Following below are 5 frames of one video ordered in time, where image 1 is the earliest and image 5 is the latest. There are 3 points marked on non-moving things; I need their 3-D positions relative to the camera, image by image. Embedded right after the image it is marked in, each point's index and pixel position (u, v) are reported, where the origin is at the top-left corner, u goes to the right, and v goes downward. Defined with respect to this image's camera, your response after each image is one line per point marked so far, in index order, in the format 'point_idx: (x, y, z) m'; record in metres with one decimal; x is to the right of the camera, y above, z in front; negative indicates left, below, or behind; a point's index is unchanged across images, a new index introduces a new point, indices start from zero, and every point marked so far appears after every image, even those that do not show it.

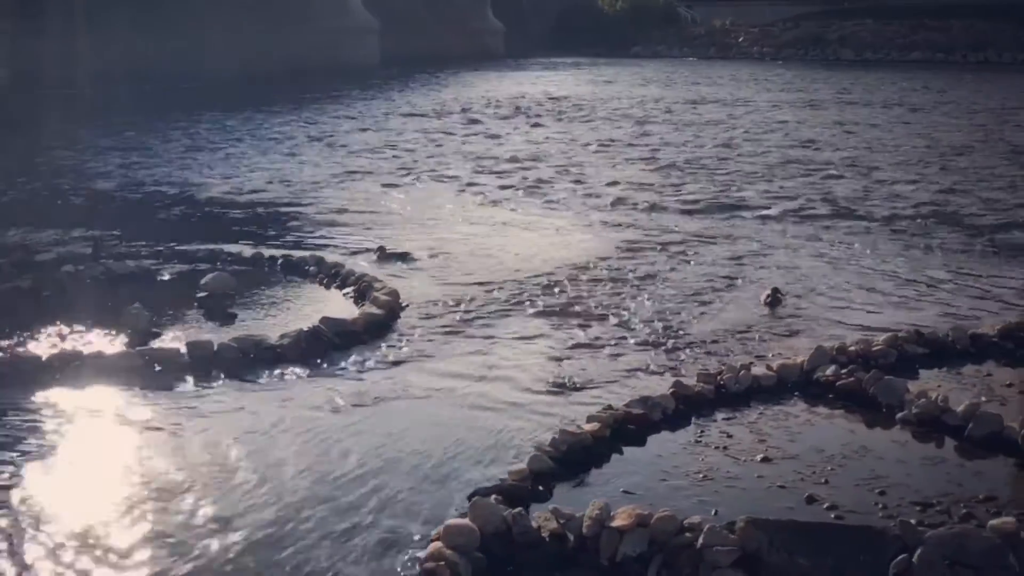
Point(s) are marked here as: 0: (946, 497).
0: (+1.3, -0.6, +3.6) m
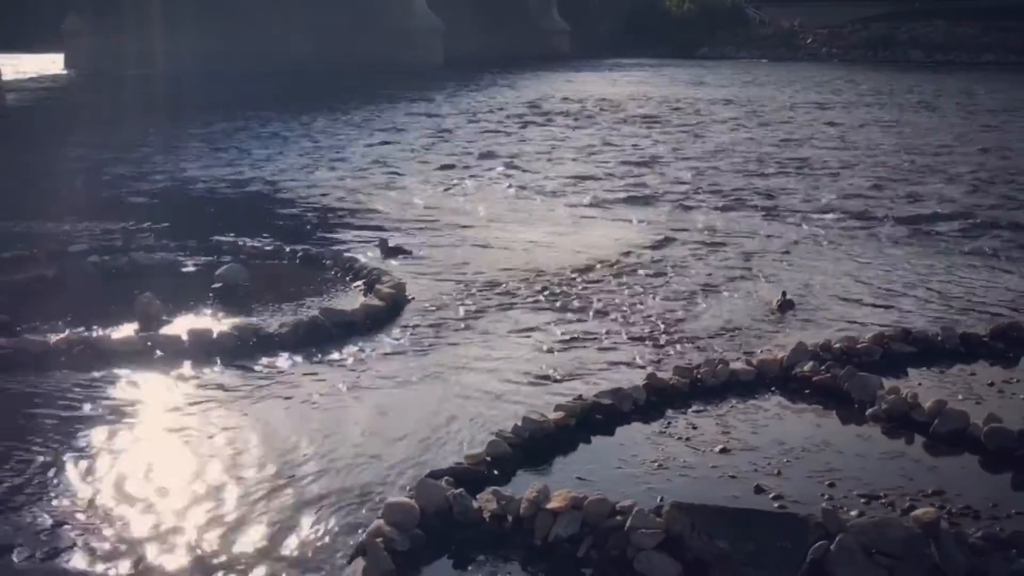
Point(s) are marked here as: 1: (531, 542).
0: (+1.1, -0.6, +3.7) m
1: (+0.1, -0.7, +3.2) m
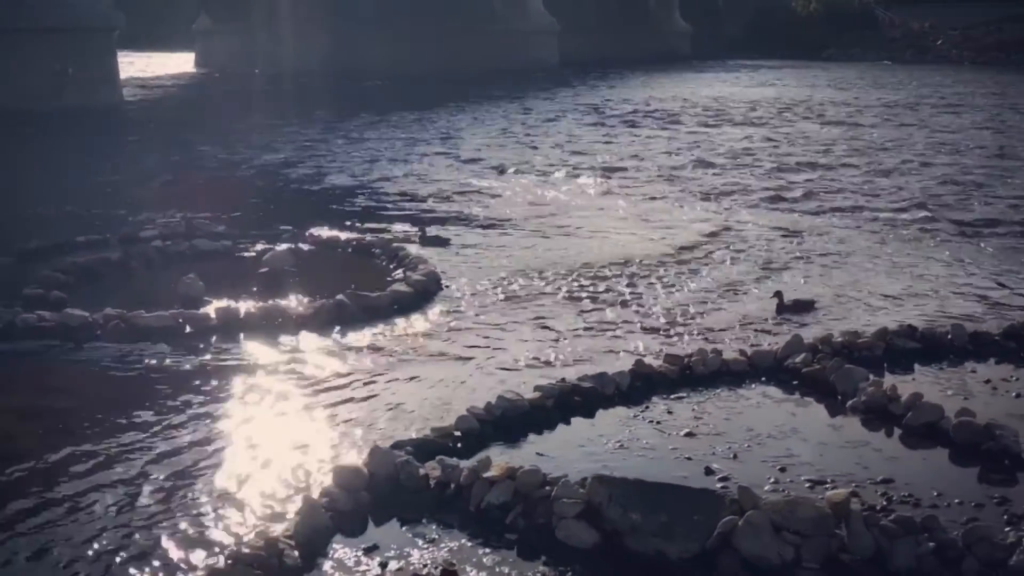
0: (+1.0, -0.6, +3.7) m
1: (-0.1, -0.6, +3.4) m
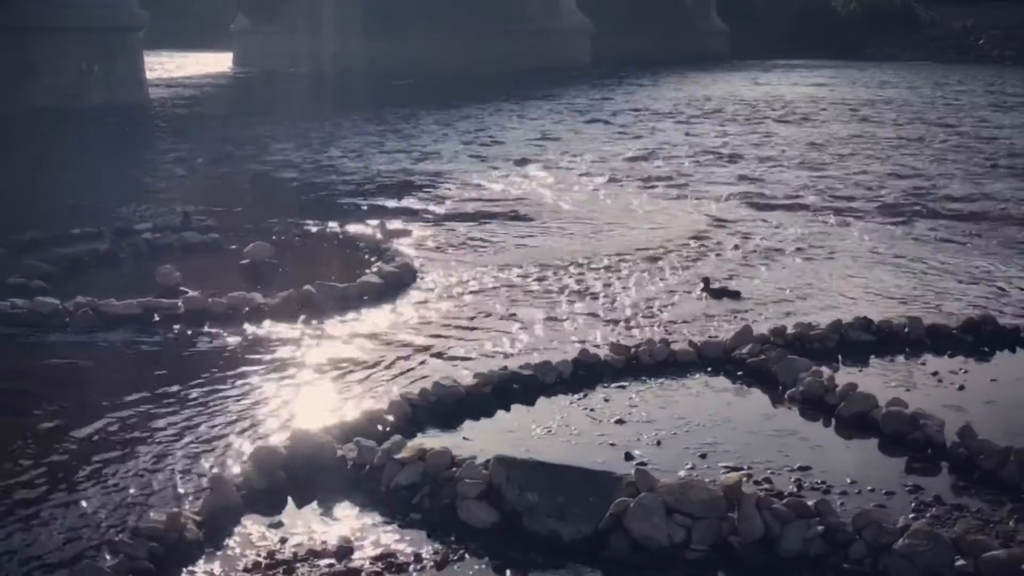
0: (+0.8, -0.5, +3.8) m
1: (-0.4, -0.6, +3.5) m
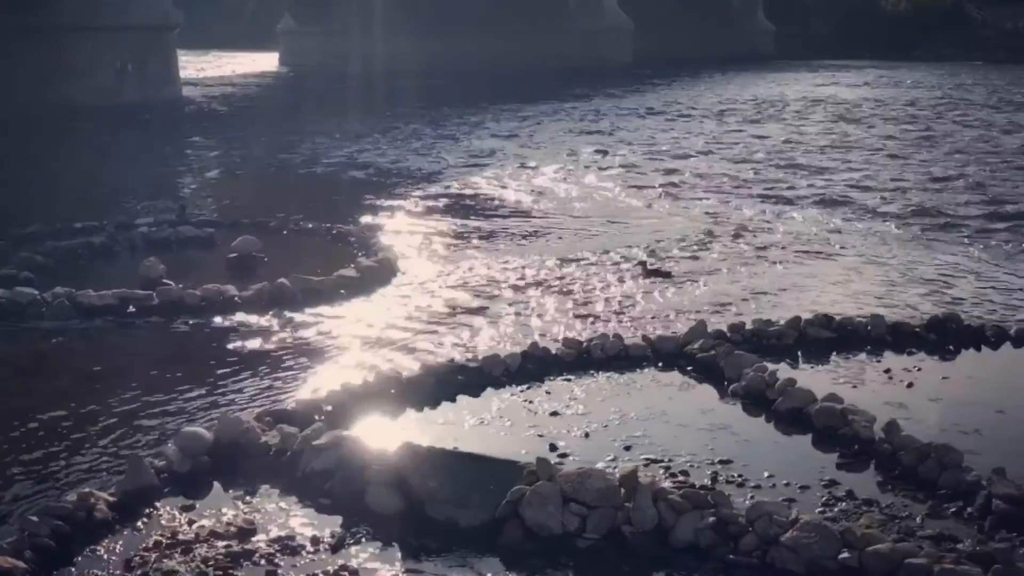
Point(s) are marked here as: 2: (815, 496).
0: (+0.5, -0.5, +3.8) m
1: (-0.6, -0.5, +3.5) m
2: (+0.8, -0.6, +3.5) m
